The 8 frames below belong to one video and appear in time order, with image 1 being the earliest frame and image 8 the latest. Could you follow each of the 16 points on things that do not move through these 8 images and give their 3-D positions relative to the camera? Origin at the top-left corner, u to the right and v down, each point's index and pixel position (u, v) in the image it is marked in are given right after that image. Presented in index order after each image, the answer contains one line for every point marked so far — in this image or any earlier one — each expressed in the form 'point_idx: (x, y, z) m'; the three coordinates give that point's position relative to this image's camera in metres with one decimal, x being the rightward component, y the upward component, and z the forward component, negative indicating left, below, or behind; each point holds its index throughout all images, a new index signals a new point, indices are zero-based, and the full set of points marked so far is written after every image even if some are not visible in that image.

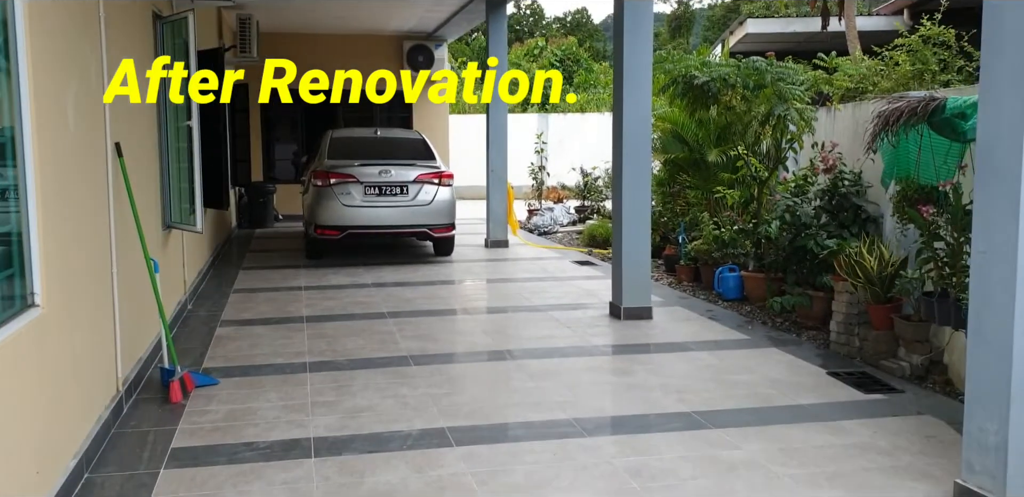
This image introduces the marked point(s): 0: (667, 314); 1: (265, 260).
0: (+1.1, -0.5, +6.8) m
1: (-2.7, -0.1, +10.1) m
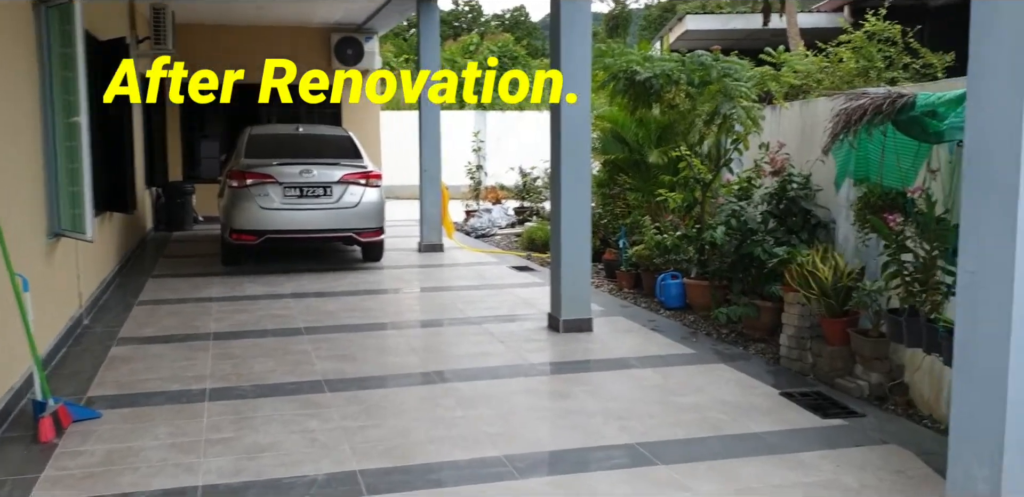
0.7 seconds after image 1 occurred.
0: (+0.6, -0.5, +6.4) m
1: (-3.3, -0.2, +9.4) m
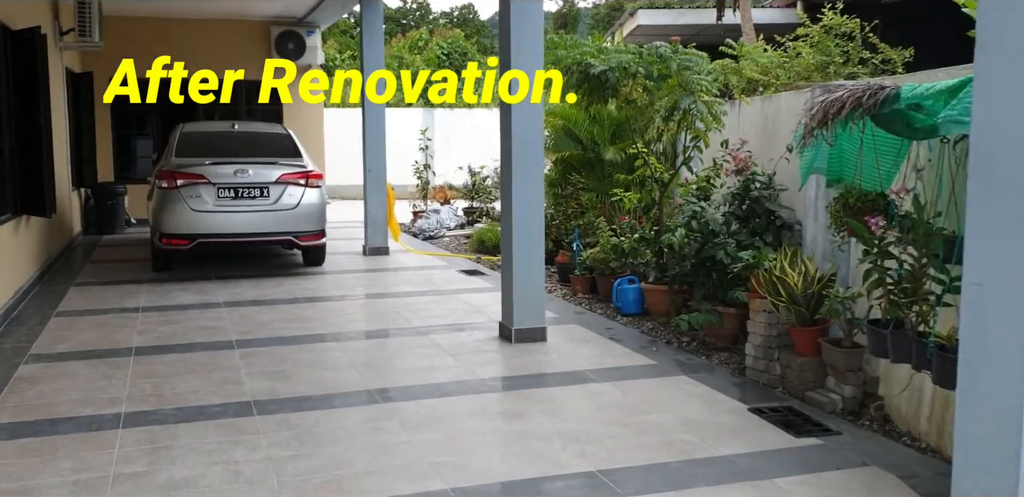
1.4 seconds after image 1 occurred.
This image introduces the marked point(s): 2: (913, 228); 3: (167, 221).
0: (+0.3, -0.6, +6.0) m
1: (-3.8, -0.2, +8.8) m
2: (+1.4, +0.1, +3.3) m
3: (-3.0, +0.2, +8.1) m
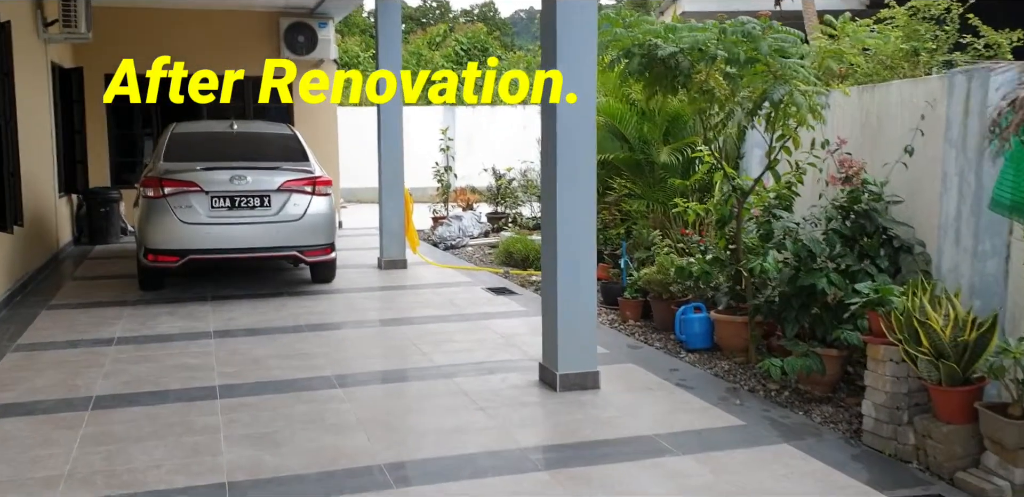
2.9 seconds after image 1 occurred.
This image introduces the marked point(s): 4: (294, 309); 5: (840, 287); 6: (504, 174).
0: (+0.5, -0.7, +4.9) m
1: (-3.5, -0.4, +7.8) m
2: (+1.6, -0.1, +2.2) m
3: (-2.7, +0.1, +7.1) m
4: (-1.6, -0.4, +6.9) m
5: (+1.5, -0.2, +4.3) m
6: (-0.1, +1.0, +12.6) m
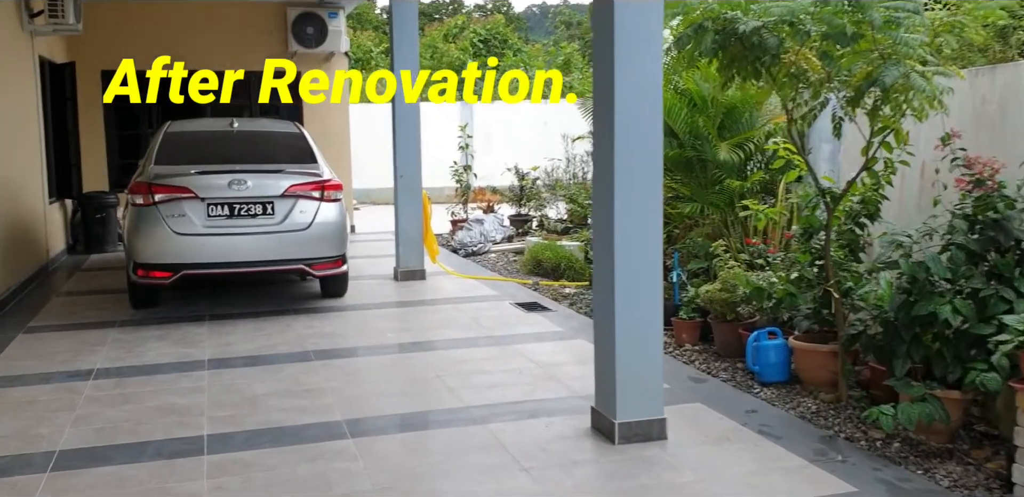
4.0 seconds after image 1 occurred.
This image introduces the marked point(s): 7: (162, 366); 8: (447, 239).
0: (+0.7, -0.8, +4.1) m
1: (-3.3, -0.5, +7.0) m
2: (+1.7, -0.1, +1.3) m
3: (-2.5, 0.0, +6.3) m
4: (-1.4, -0.5, +6.1) m
5: (+1.7, -0.3, +3.5) m
6: (+0.2, +0.9, +11.8) m
7: (-2.0, -0.7, +5.3) m
8: (-0.8, +0.1, +11.0) m
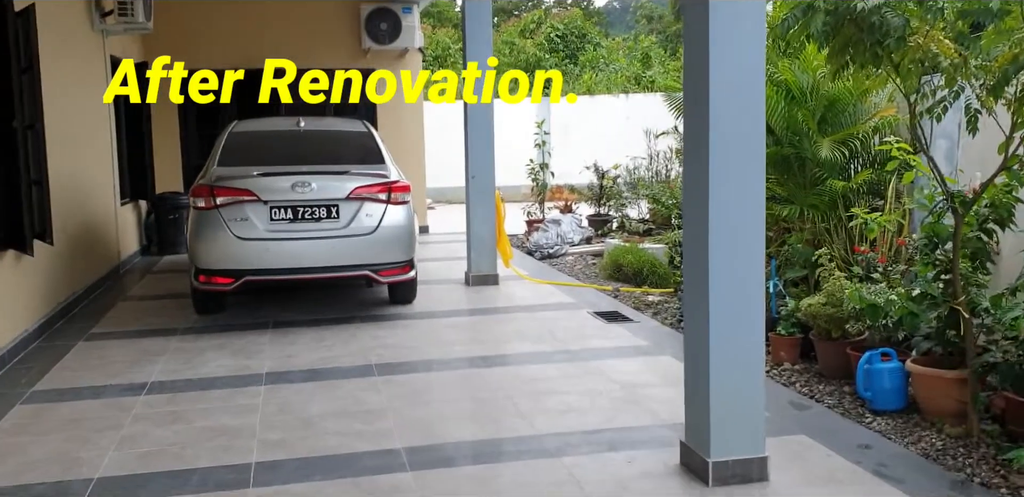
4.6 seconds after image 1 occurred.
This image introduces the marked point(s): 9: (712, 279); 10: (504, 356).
0: (+1.0, -0.8, +3.5) m
1: (-2.7, -0.5, +6.8) m
2: (+1.8, -0.2, +0.7) m
3: (-2.0, 0.0, +6.1) m
4: (-0.9, -0.6, +5.8) m
5: (+1.9, -0.3, +2.9) m
6: (+1.1, +0.9, +11.3) m
7: (-1.6, -0.7, +5.0) m
8: (+0.1, +0.1, +10.6) m
9: (+0.7, -0.1, +3.3) m
10: (0.0, -0.6, +5.4) m
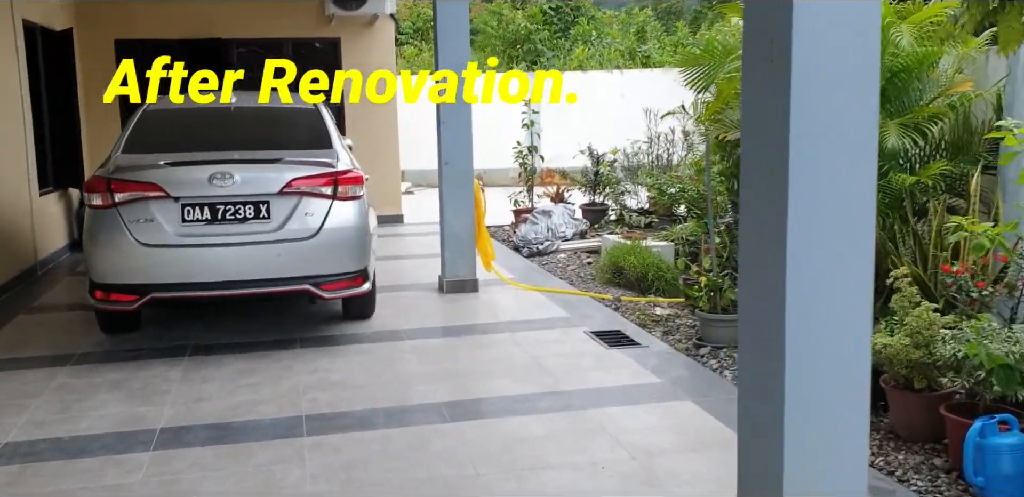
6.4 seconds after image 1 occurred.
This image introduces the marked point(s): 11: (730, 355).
0: (+0.9, -0.9, +2.3) m
1: (-2.9, -0.5, +5.6) m
2: (+1.7, -0.4, -0.5) m
3: (-2.1, -0.1, +4.8) m
4: (-1.0, -0.6, +4.5) m
5: (+1.8, -0.4, +1.7) m
6: (+1.0, +1.0, +10.0) m
7: (-1.7, -0.8, +3.8) m
8: (0.0, +0.2, +9.4) m
9: (+0.6, -0.2, +2.0) m
10: (-0.2, -0.7, +4.1) m
11: (+1.1, -0.5, +4.8) m
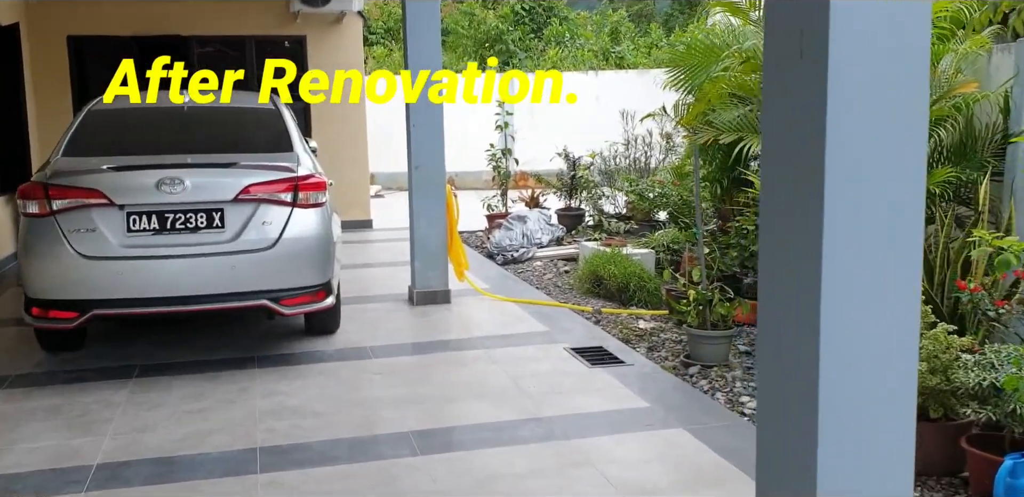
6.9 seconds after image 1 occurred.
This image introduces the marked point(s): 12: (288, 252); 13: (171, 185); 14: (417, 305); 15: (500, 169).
0: (+0.9, -1.0, +2.0) m
1: (-3.0, -0.6, +5.2) m
2: (+1.8, -0.4, -0.8) m
3: (-2.2, -0.1, +4.4) m
4: (-1.1, -0.7, +4.2) m
5: (+1.8, -0.5, +1.4) m
6: (+0.7, +0.9, +9.7) m
7: (-1.8, -0.8, +3.4) m
8: (-0.3, +0.1, +9.0) m
9: (+0.6, -0.2, +1.7) m
10: (-0.2, -0.7, +3.8) m
11: (+1.0, -0.6, +4.5) m
12: (-1.1, 0.0, +4.6) m
13: (-1.6, +0.3, +4.4) m
14: (-0.6, -0.4, +6.3) m
15: (-0.1, +0.8, +10.0) m
